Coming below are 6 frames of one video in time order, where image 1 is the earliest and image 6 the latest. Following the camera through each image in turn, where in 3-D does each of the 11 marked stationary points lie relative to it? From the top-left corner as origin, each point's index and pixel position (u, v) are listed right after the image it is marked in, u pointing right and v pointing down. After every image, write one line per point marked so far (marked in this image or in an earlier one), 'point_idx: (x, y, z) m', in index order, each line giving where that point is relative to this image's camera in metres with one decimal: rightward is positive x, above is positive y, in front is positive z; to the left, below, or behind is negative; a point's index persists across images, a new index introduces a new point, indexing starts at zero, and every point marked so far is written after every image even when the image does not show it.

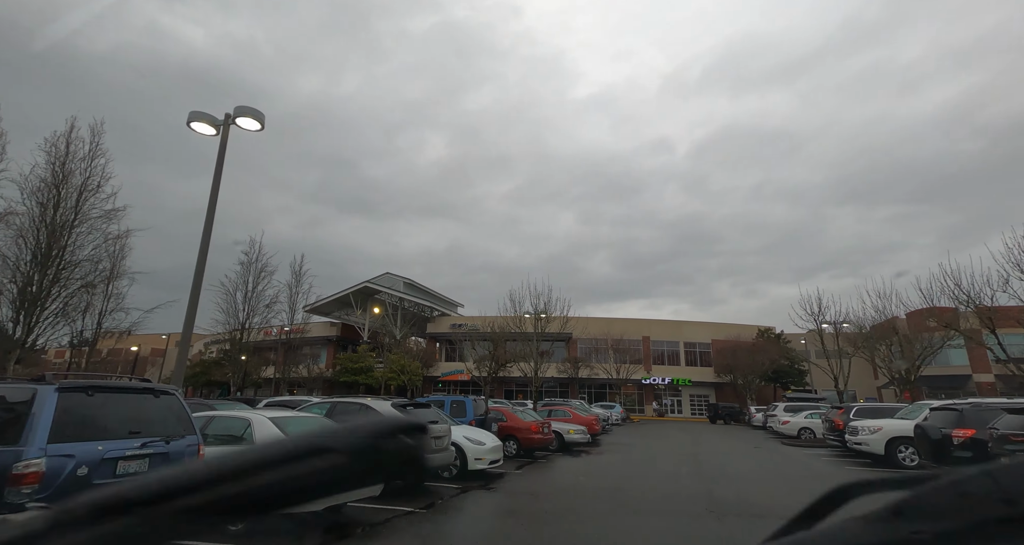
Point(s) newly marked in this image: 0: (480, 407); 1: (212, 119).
0: (-0.9, -3.6, +12.9) m
1: (-5.2, +2.7, +8.5) m
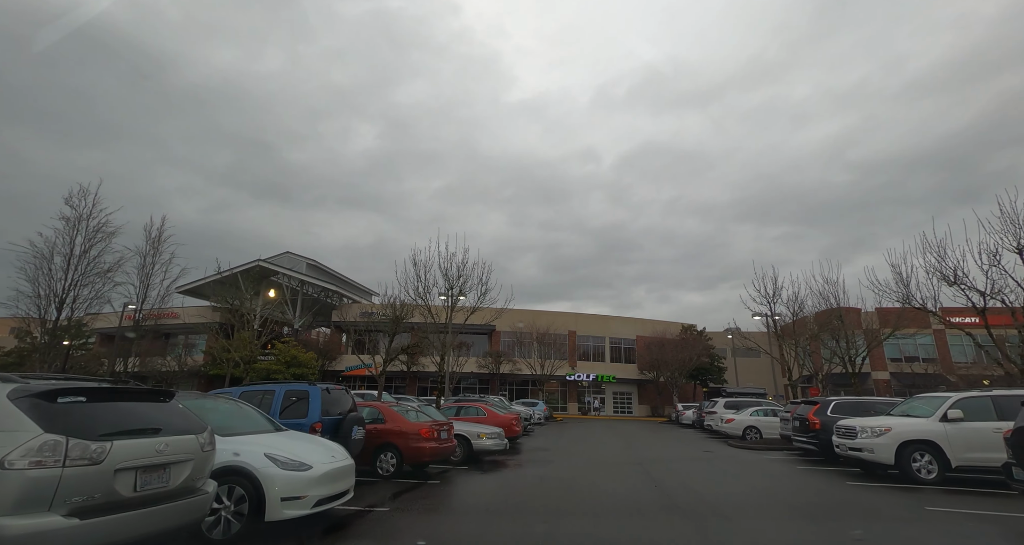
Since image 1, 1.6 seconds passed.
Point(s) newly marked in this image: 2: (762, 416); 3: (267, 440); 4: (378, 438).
0: (-3.0, -2.3, +8.3) m
1: (-6.4, +4.1, +3.3) m
2: (+9.7, -5.6, +18.9) m
3: (-2.8, -1.9, +5.6) m
4: (-2.5, -3.1, +9.1) m
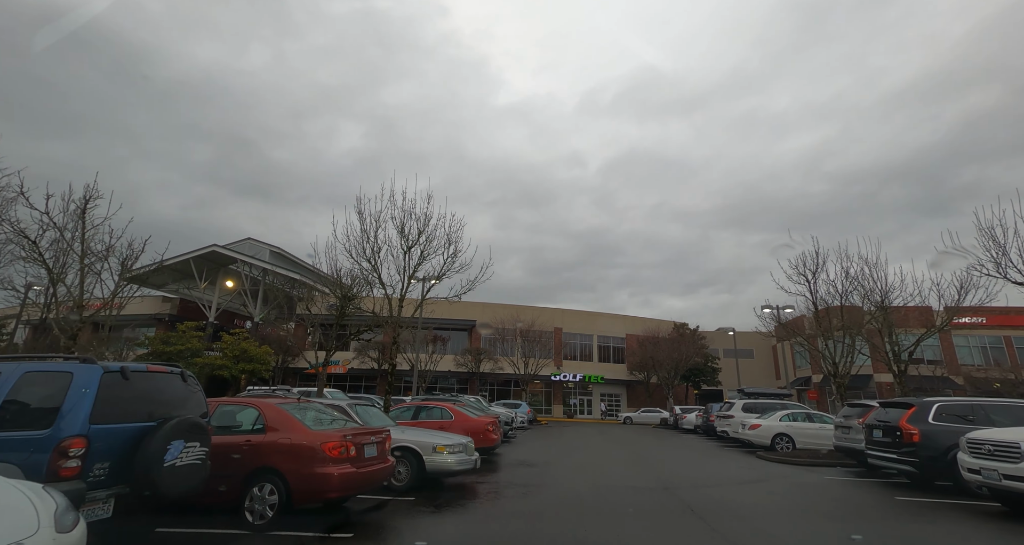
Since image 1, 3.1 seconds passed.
0: (-3.3, -1.2, +4.5) m
1: (-6.4, +5.3, -0.6) m
2: (+9.0, -4.7, +15.6) m
3: (-3.1, -0.9, +1.9) m
4: (-2.8, -2.1, +5.3) m
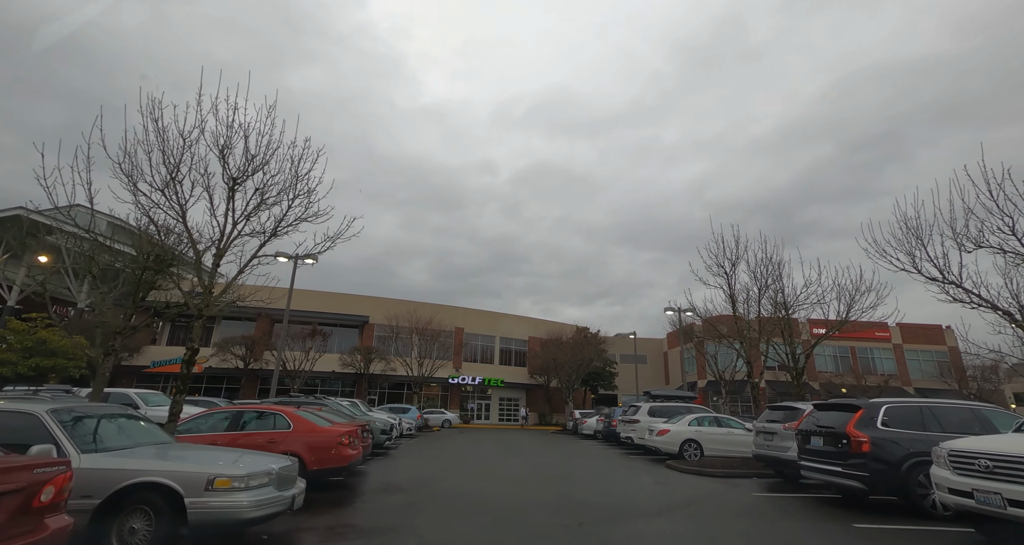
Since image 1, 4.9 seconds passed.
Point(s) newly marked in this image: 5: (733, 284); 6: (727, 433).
0: (-4.1, -0.3, +1.3) m
1: (-5.9, +6.3, -4.3) m
2: (+5.6, -4.5, +14.4) m
3: (-3.4, 0.0, -1.3) m
4: (-3.9, -1.2, +2.1) m
5: (+6.2, -0.3, +13.7) m
6: (+6.3, -4.7, +14.3) m
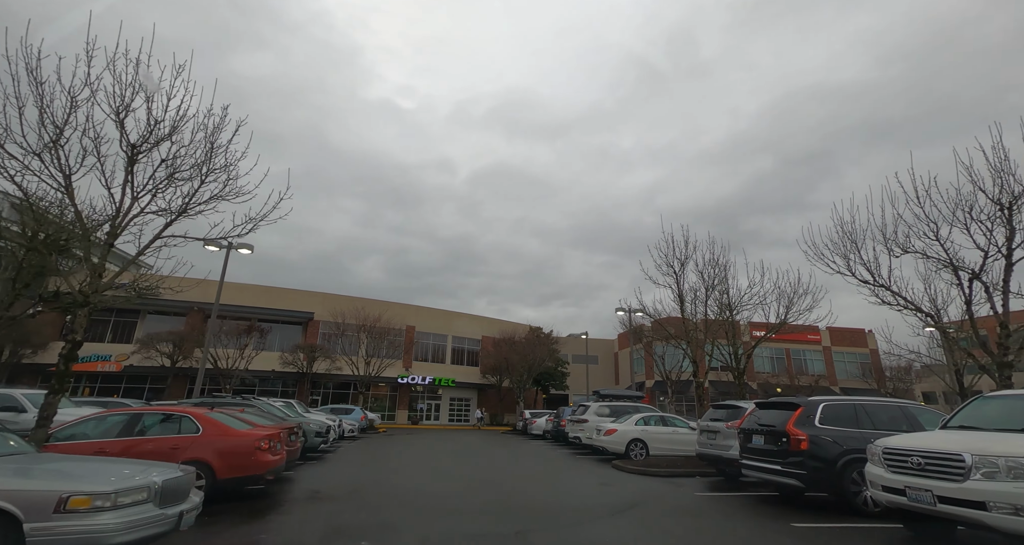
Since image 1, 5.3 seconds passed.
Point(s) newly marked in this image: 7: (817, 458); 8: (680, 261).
0: (-4.4, -0.1, +0.4) m
1: (-5.5, +6.5, -5.2) m
2: (+4.0, -4.5, +14.4) m
3: (-3.4, +0.2, -2.1) m
4: (-4.2, -1.0, +1.3) m
5: (+4.8, -0.3, +13.7) m
6: (+4.7, -4.7, +14.4) m
7: (+4.6, -2.8, +7.3) m
8: (+4.7, +0.3, +13.6) m
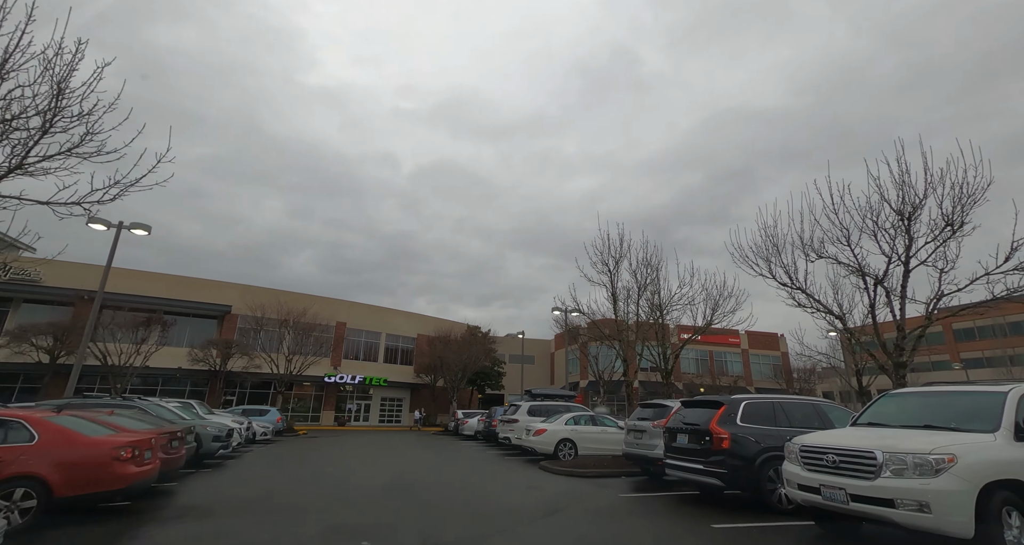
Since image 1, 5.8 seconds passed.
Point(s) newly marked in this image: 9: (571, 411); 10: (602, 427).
0: (-4.6, +0.1, -0.7) m
1: (-4.9, +6.8, -6.5) m
2: (+1.9, -4.4, +14.2) m
3: (-3.3, +0.4, -3.0) m
4: (-4.6, -0.7, +0.2) m
5: (+2.8, -0.3, +13.6) m
6: (+2.6, -4.7, +14.3) m
7: (+3.4, -2.7, +7.2) m
8: (+2.8, +0.4, +13.5) m
9: (+1.9, -4.3, +15.1) m
10: (+2.7, -4.6, +14.4) m
